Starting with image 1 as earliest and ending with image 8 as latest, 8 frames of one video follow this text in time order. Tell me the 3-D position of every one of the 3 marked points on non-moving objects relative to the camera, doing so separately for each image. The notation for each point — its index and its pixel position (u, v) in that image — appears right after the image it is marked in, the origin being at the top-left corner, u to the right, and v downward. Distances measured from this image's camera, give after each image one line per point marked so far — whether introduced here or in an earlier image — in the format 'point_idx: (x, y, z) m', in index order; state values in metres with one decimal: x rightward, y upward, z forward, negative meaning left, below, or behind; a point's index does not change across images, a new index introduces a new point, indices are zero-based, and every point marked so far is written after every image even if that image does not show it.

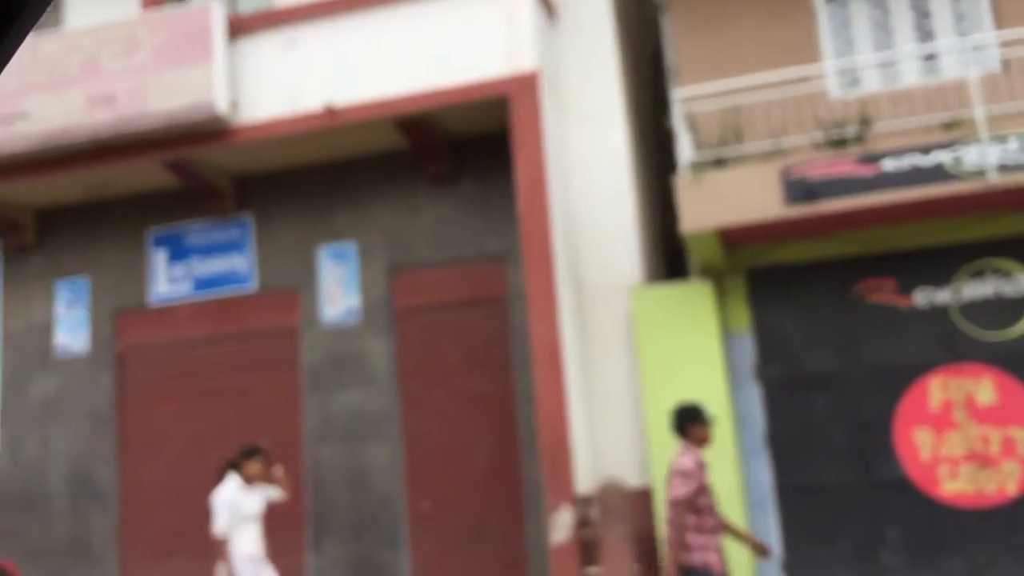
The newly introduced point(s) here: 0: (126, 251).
0: (-3.4, +0.3, +9.2) m
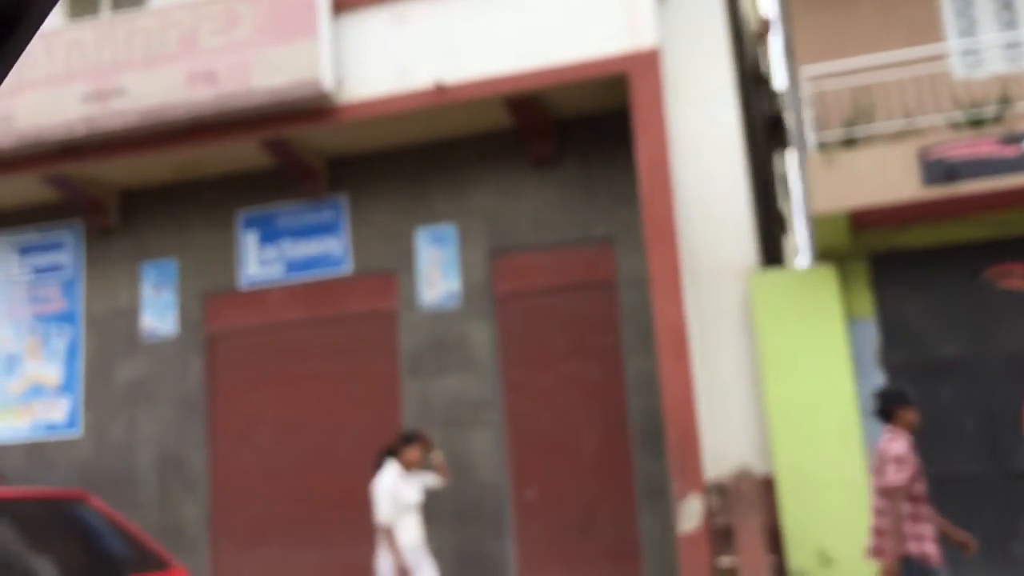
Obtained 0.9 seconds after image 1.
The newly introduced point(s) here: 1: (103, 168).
0: (-2.6, +0.5, +9.0) m
1: (-3.5, +1.0, +8.7) m
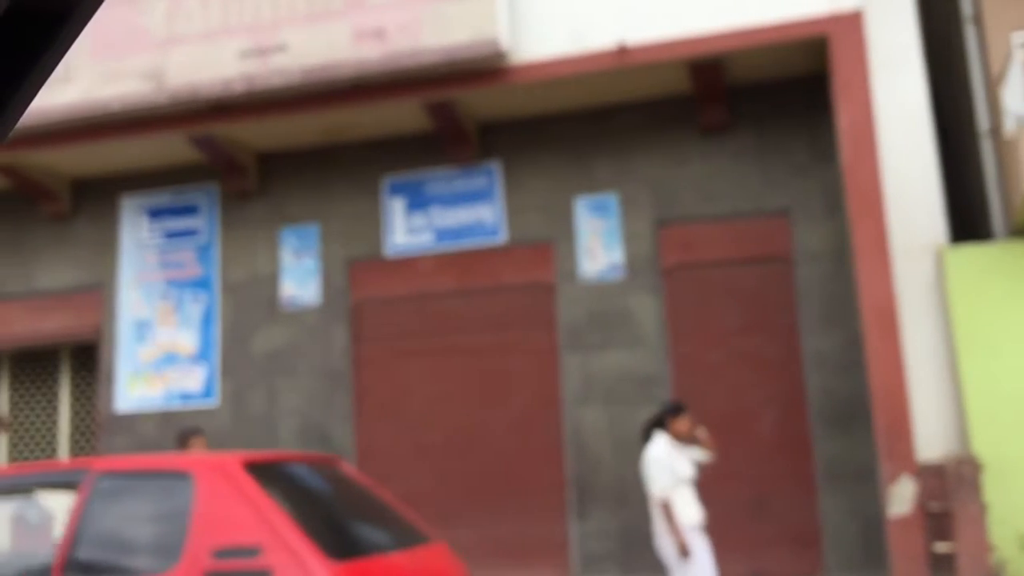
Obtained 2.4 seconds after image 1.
0: (-1.3, +0.8, +8.7) m
1: (-2.1, +1.3, +8.4) m
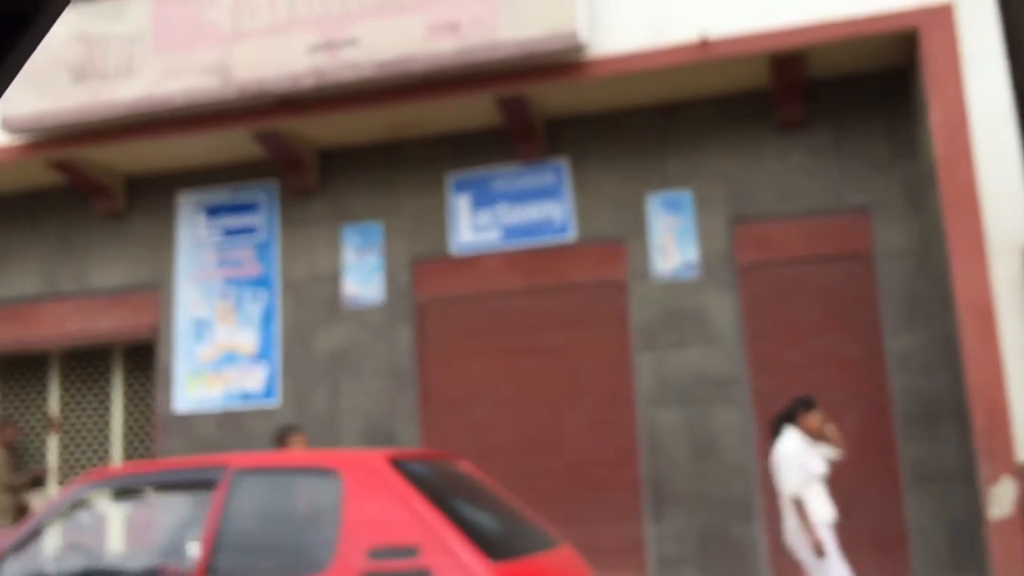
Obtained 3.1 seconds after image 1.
0: (-0.7, +0.8, +8.6) m
1: (-1.6, +1.3, +8.3) m
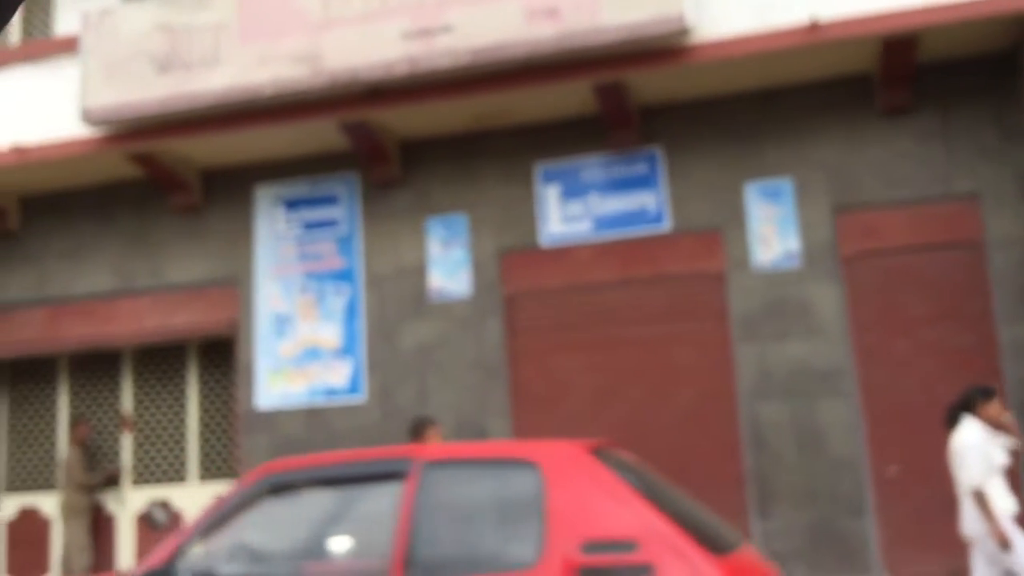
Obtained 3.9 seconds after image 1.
0: (0.0, +0.8, +8.4) m
1: (-0.9, +1.4, +8.1) m
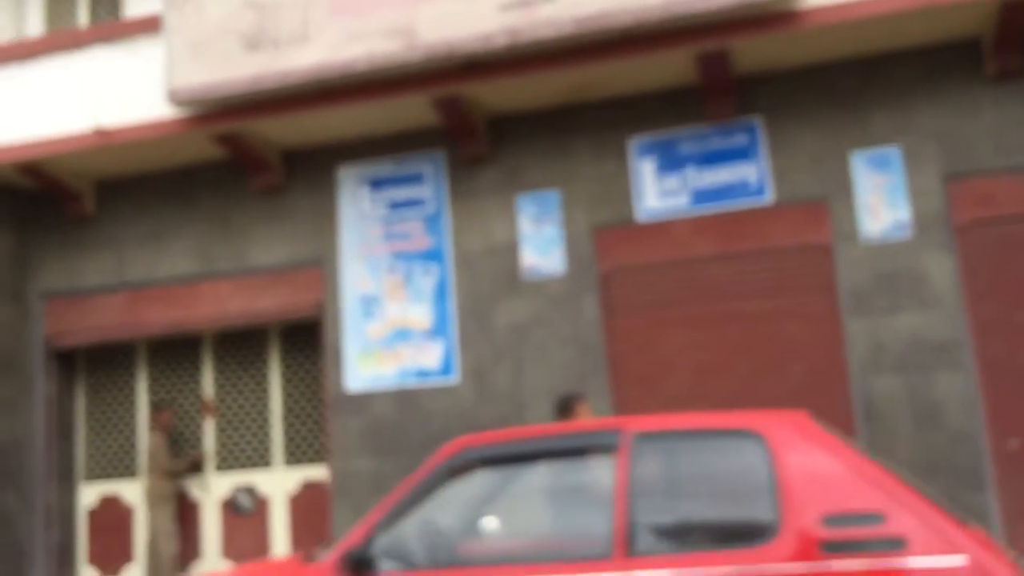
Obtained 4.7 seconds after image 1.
0: (+0.8, +1.0, +8.2) m
1: (-0.1, +1.5, +7.9) m
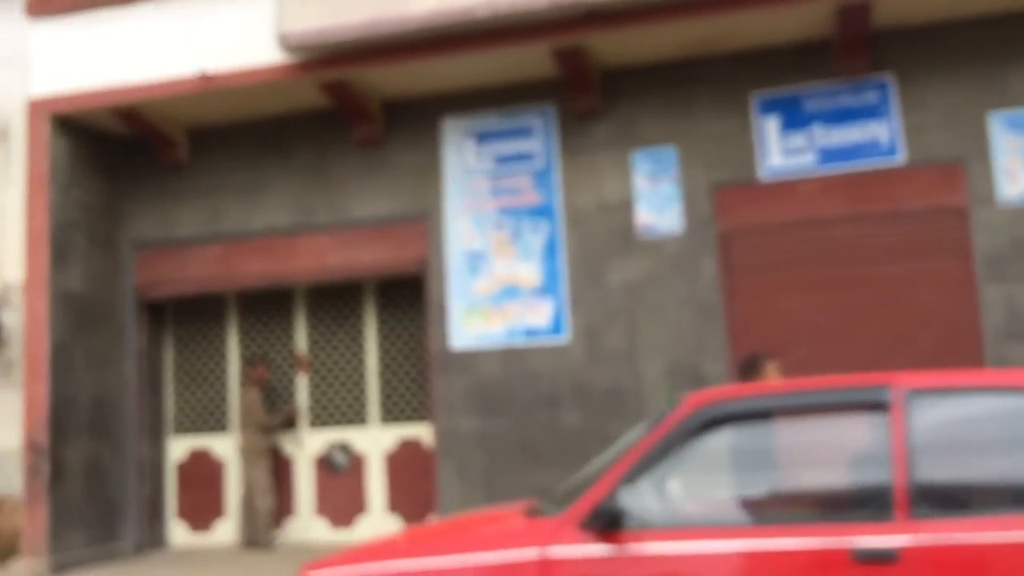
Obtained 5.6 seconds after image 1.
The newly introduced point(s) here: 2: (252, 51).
0: (+1.7, +1.3, +8.0) m
1: (+0.8, +1.9, +7.7) m
2: (-2.0, +1.9, +8.1) m
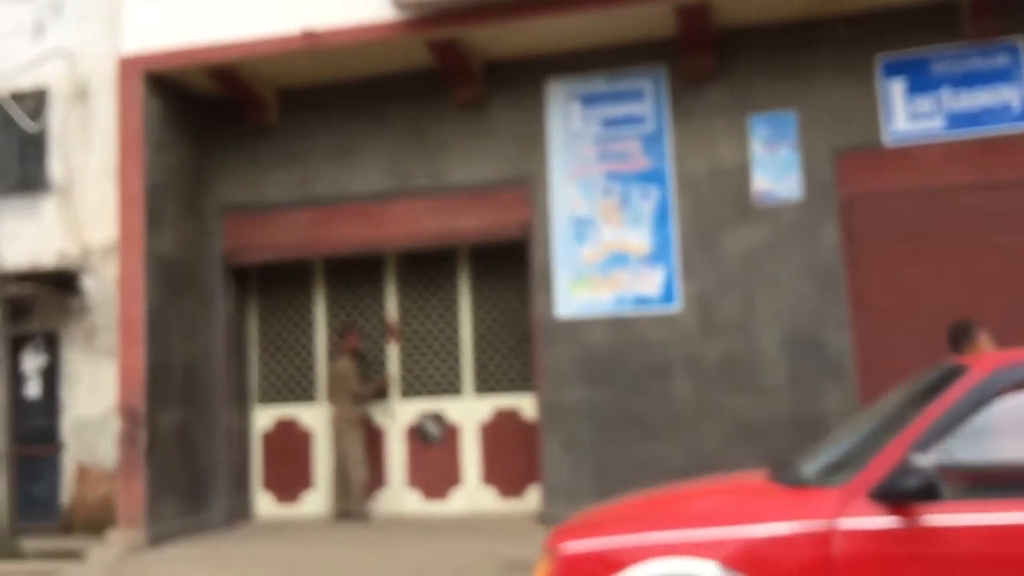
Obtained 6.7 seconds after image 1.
0: (+2.5, +1.6, +7.8) m
1: (+1.7, +2.1, +7.4) m
2: (-1.2, +2.1, +7.8) m
